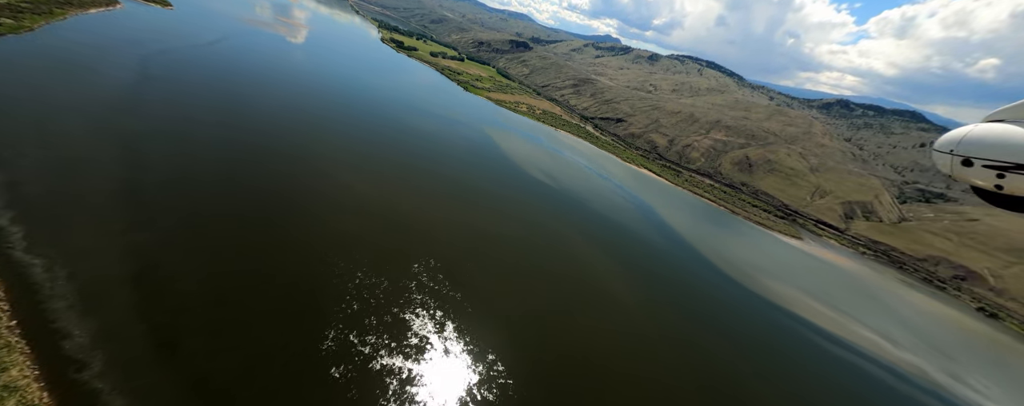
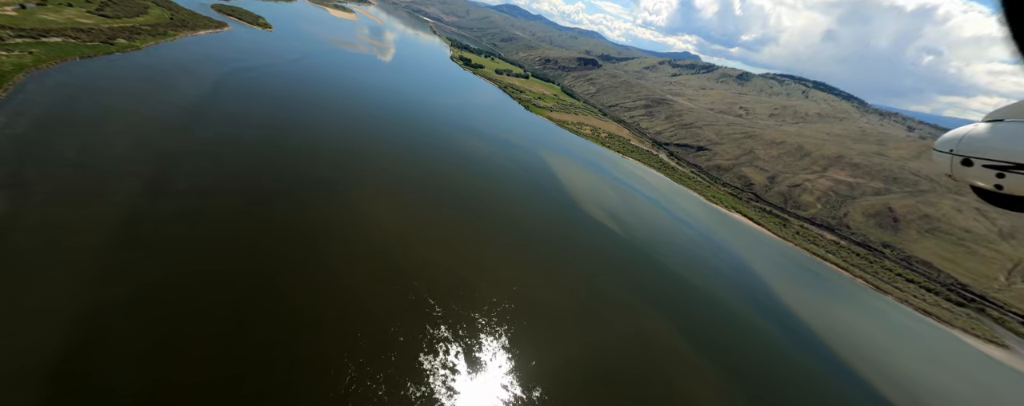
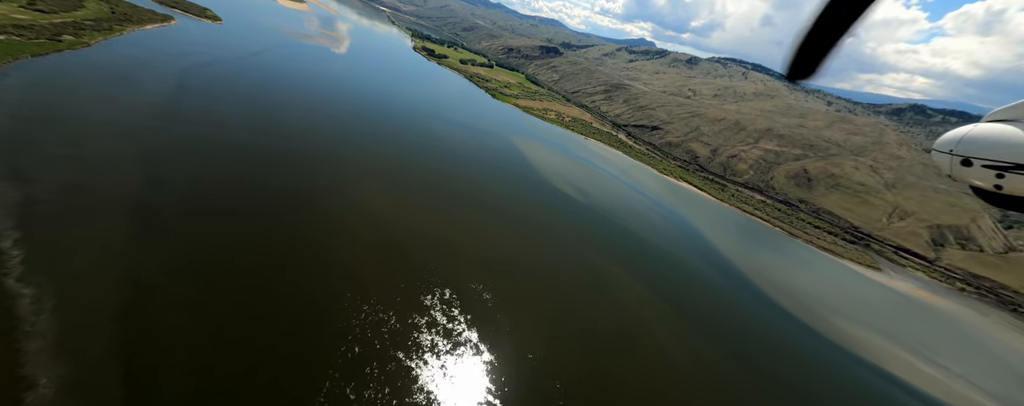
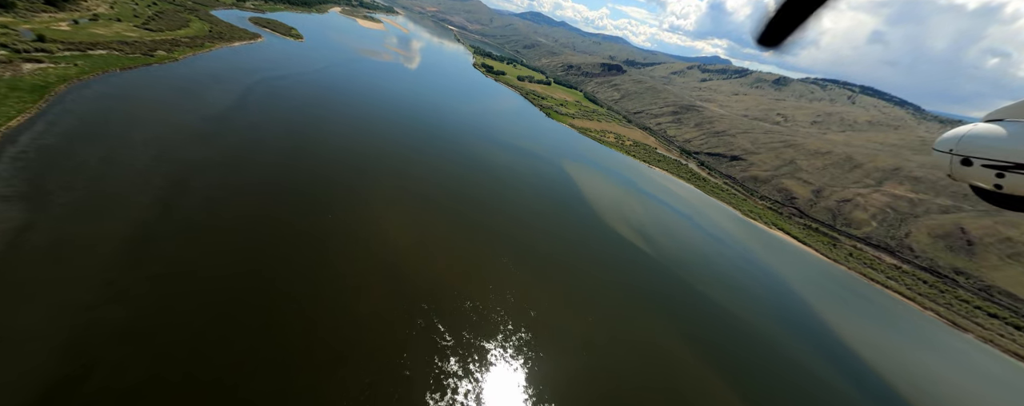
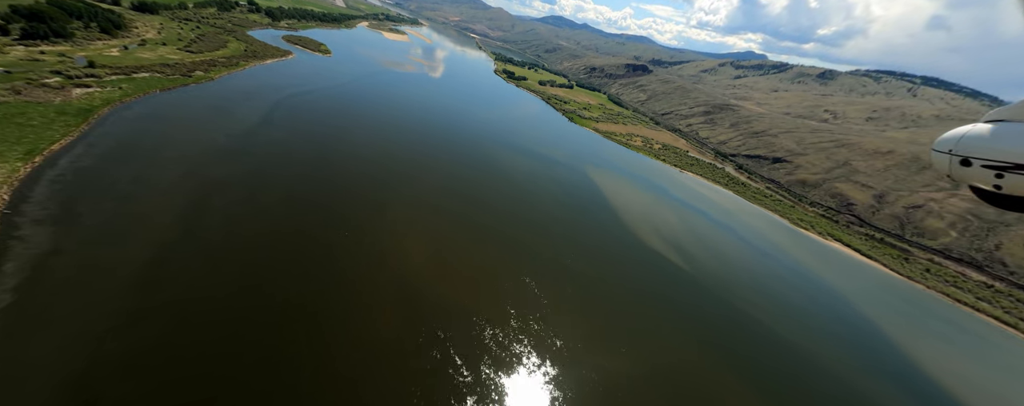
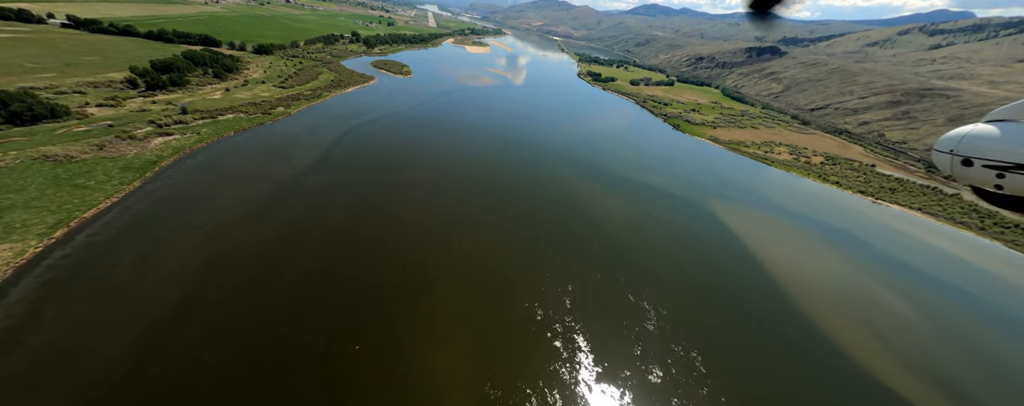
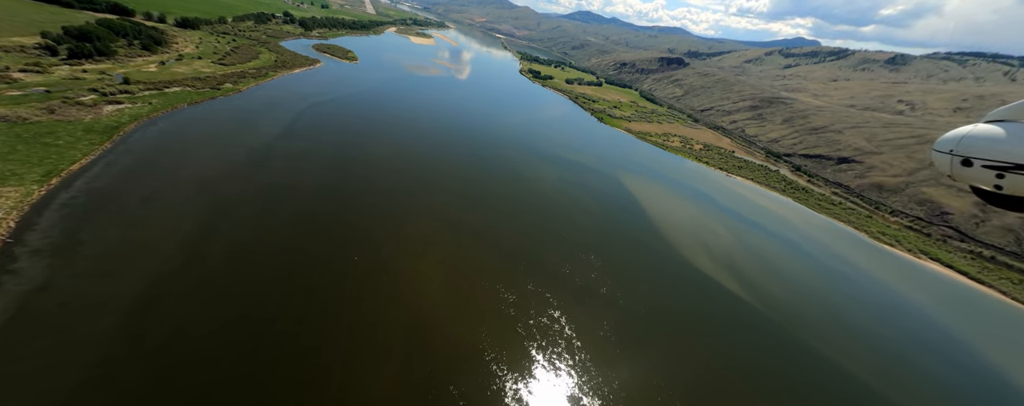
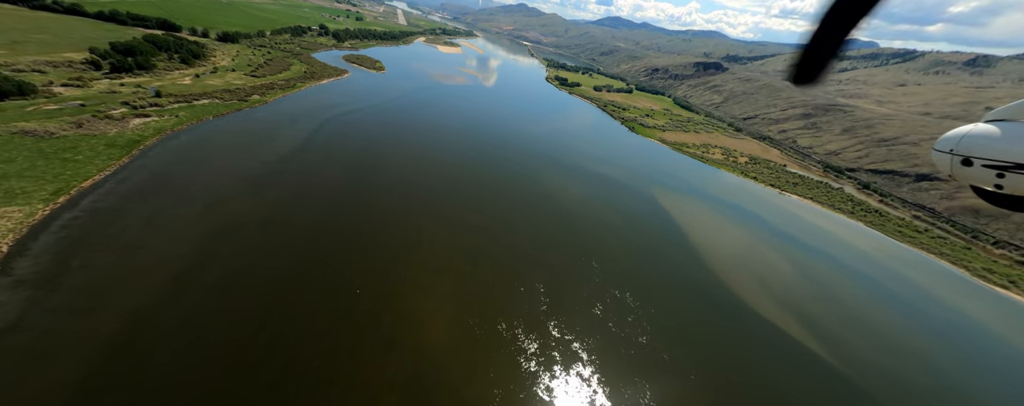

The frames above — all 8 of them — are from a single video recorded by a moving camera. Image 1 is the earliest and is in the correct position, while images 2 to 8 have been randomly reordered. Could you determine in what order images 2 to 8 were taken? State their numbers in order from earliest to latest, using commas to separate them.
3, 2, 4, 5, 7, 8, 6
